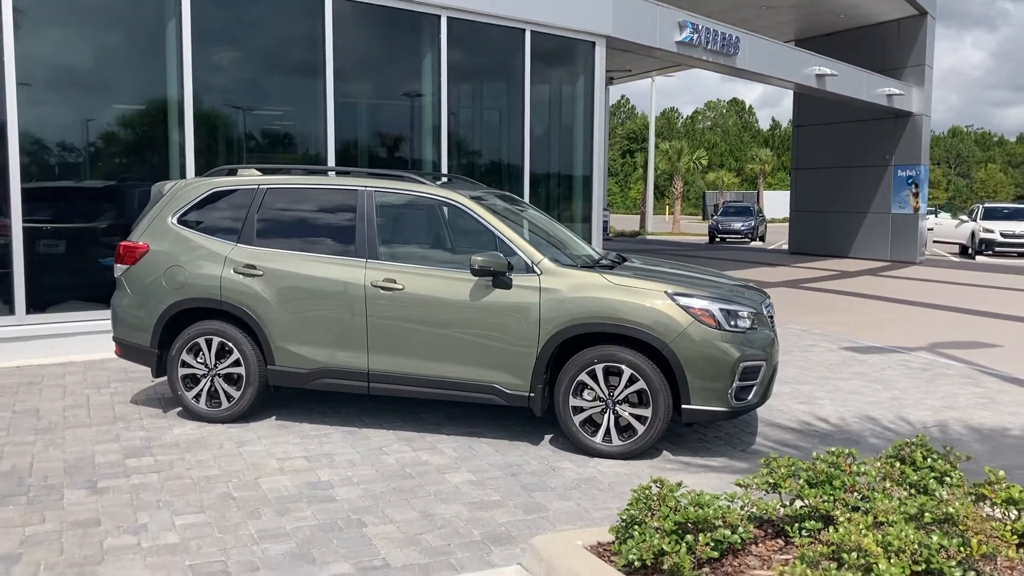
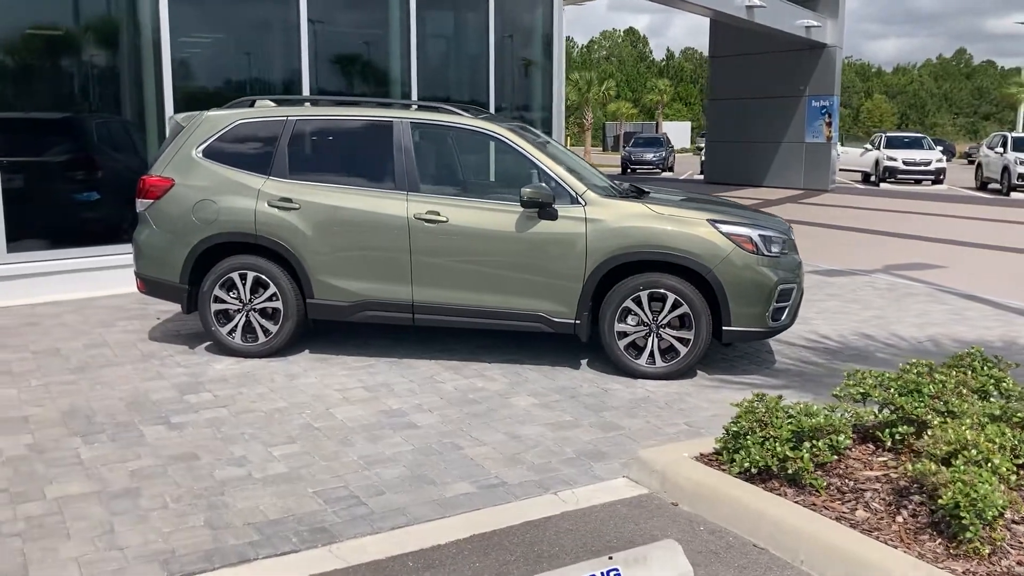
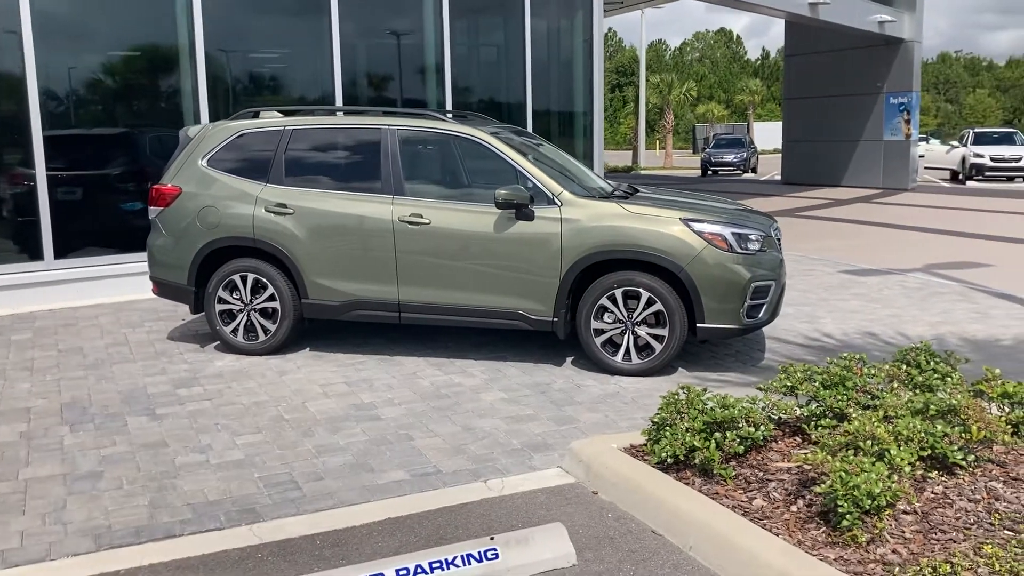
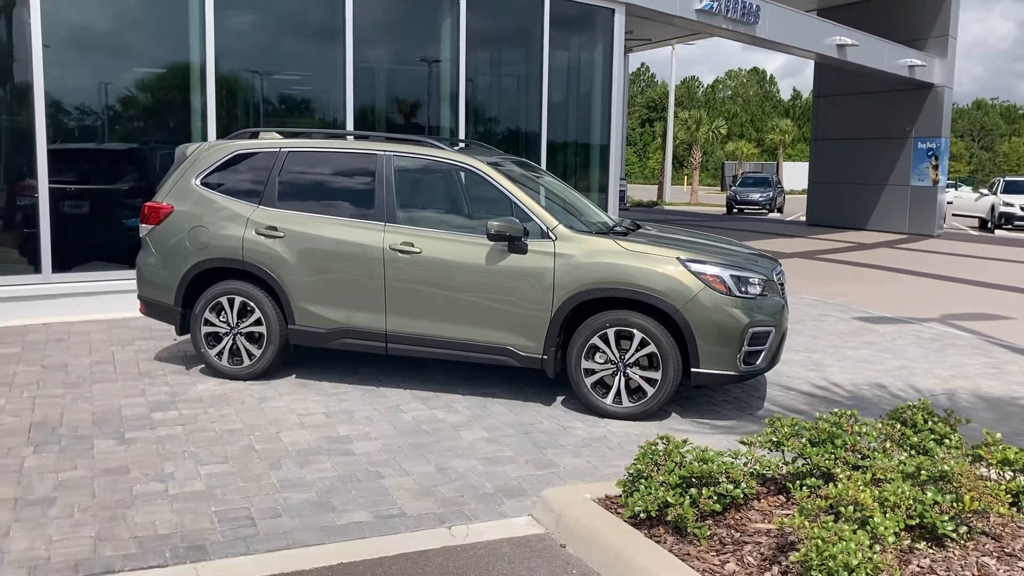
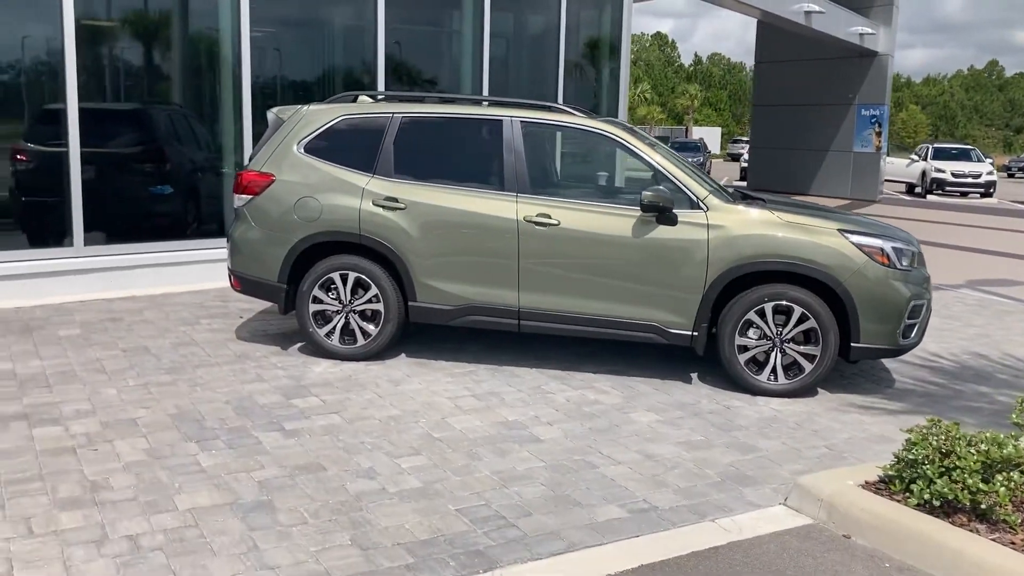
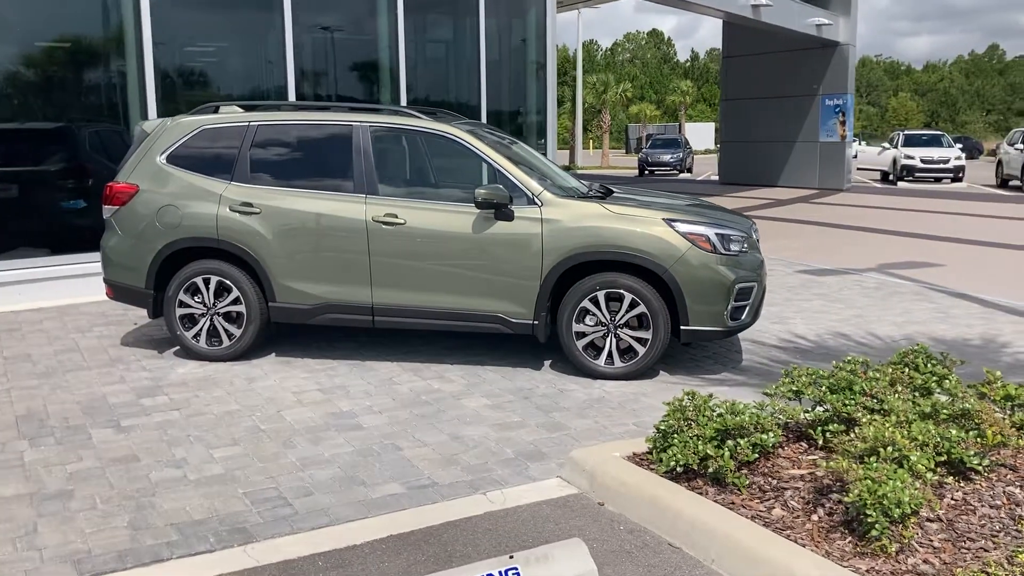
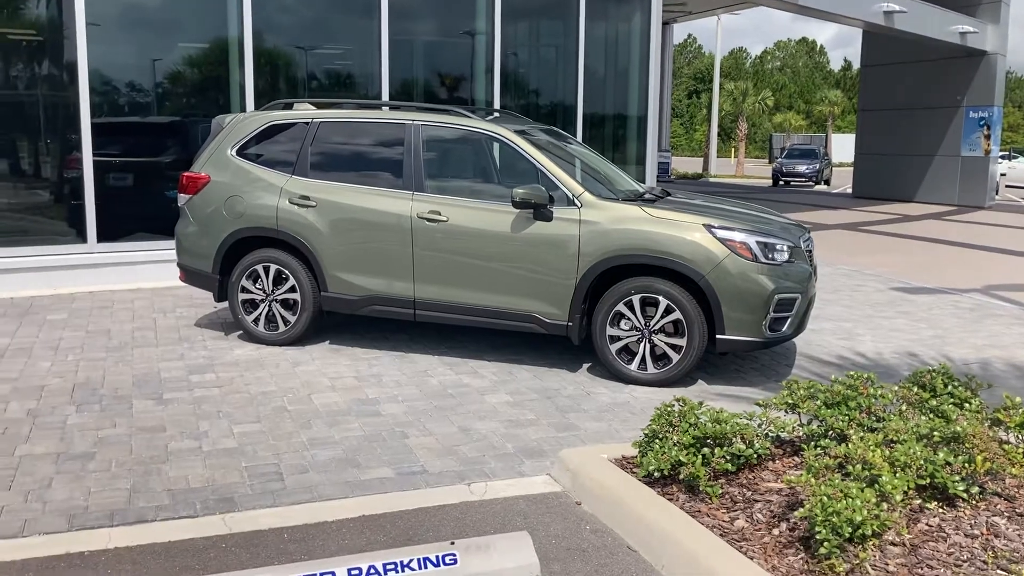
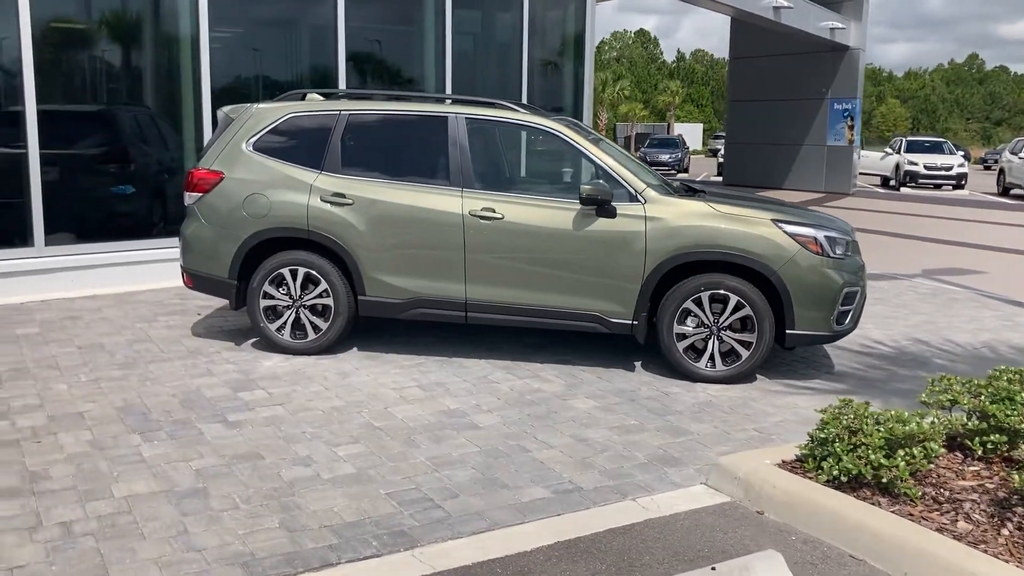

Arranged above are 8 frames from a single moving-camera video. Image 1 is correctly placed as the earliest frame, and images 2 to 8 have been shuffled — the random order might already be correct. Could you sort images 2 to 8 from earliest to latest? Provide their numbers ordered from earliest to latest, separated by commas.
4, 7, 3, 6, 2, 8, 5
